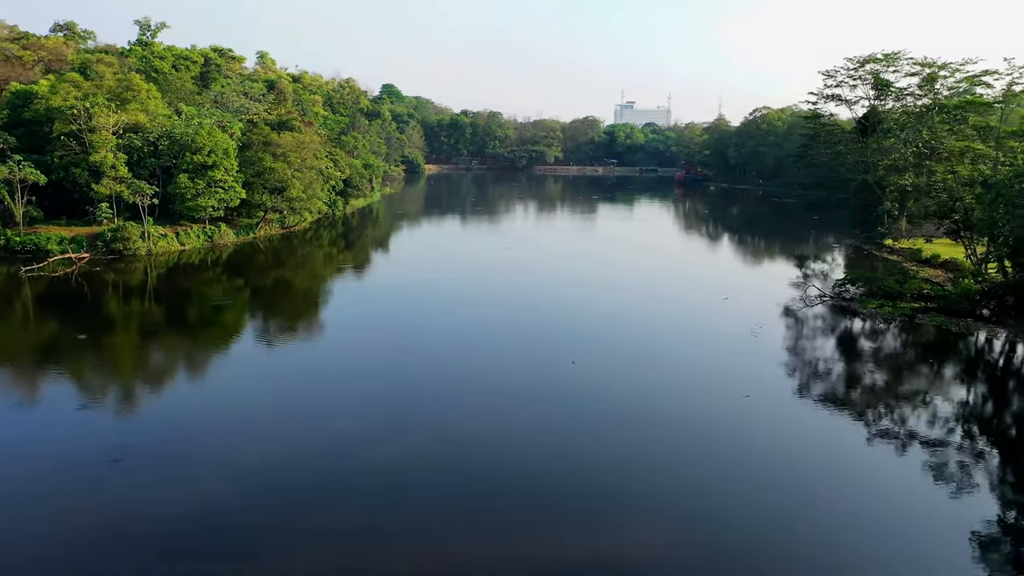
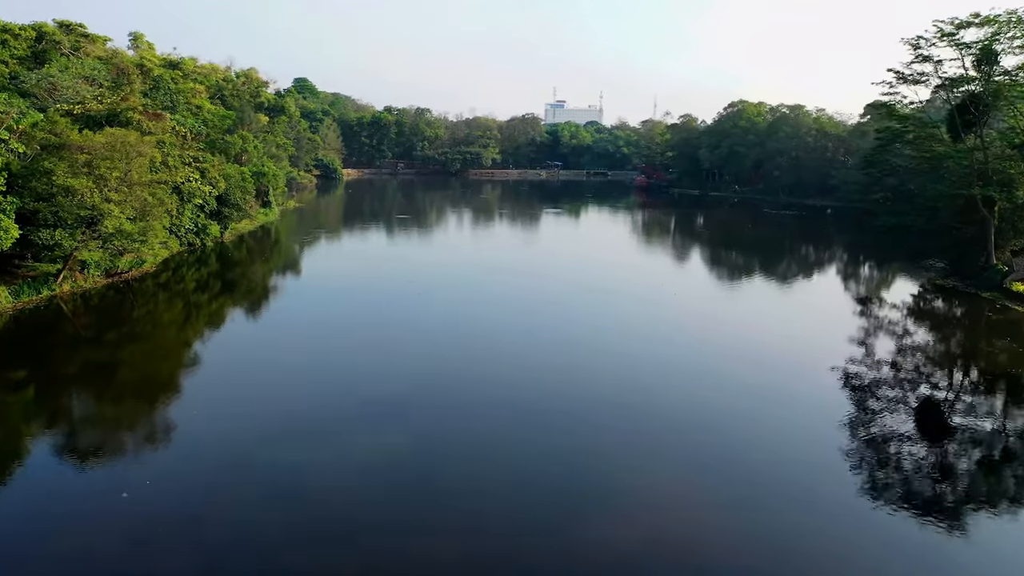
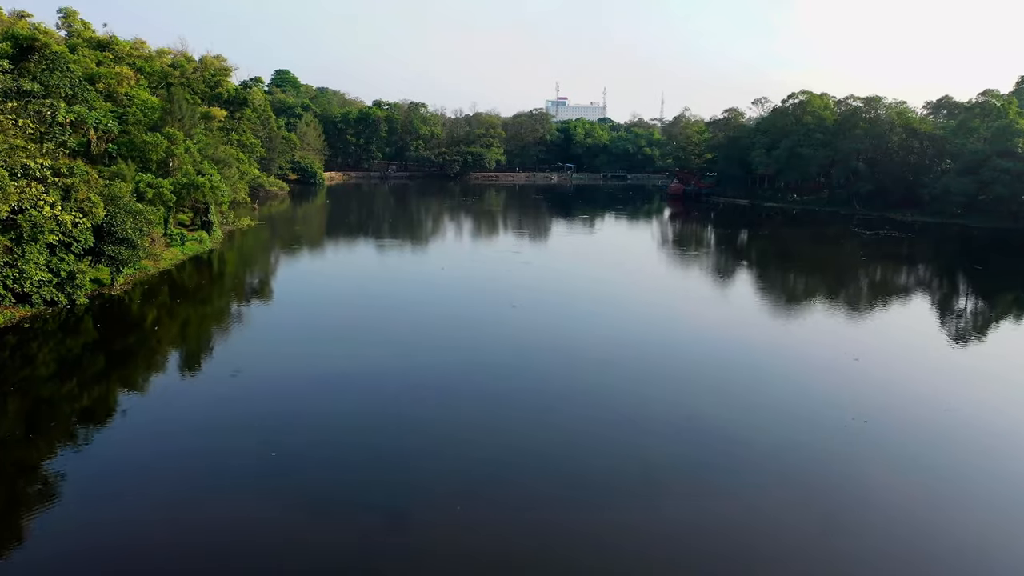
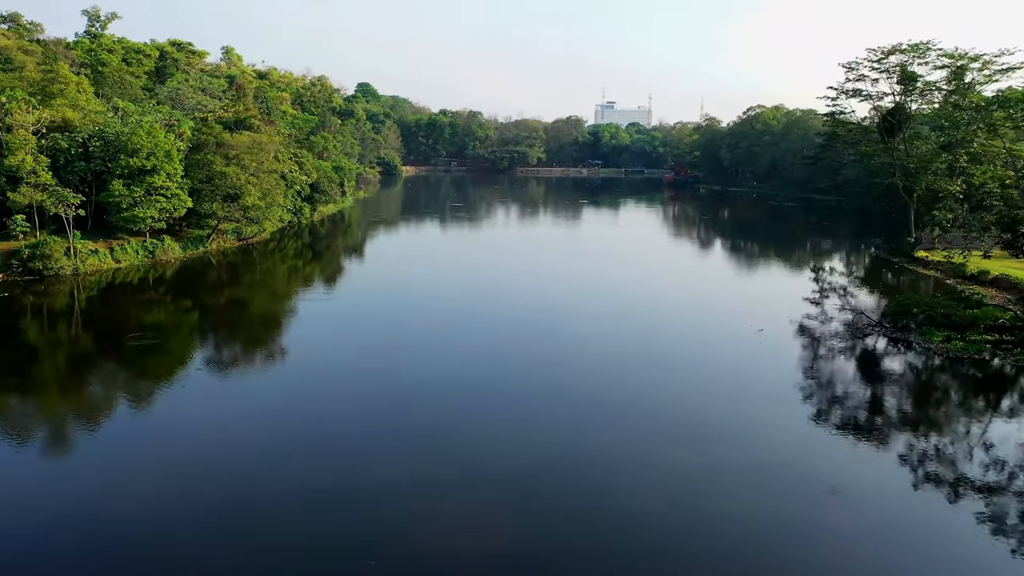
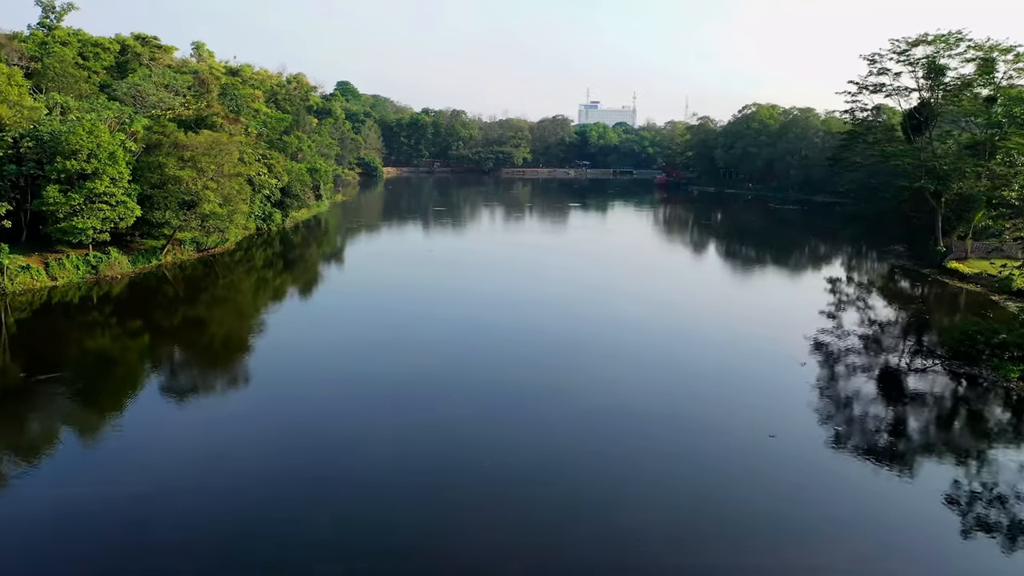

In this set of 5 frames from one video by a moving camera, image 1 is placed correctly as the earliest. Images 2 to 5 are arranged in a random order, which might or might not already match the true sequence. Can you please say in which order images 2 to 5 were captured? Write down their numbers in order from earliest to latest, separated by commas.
4, 5, 2, 3
